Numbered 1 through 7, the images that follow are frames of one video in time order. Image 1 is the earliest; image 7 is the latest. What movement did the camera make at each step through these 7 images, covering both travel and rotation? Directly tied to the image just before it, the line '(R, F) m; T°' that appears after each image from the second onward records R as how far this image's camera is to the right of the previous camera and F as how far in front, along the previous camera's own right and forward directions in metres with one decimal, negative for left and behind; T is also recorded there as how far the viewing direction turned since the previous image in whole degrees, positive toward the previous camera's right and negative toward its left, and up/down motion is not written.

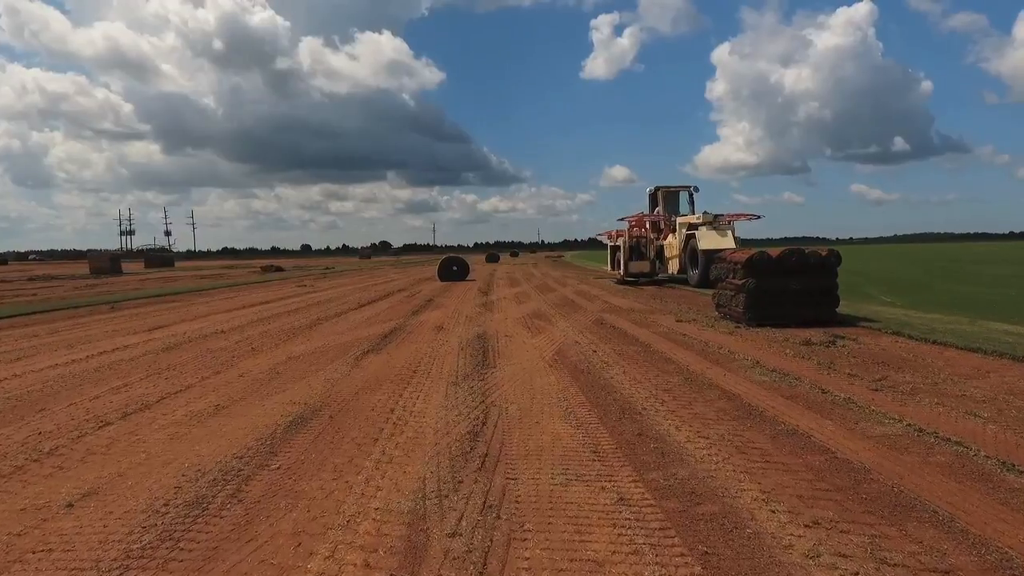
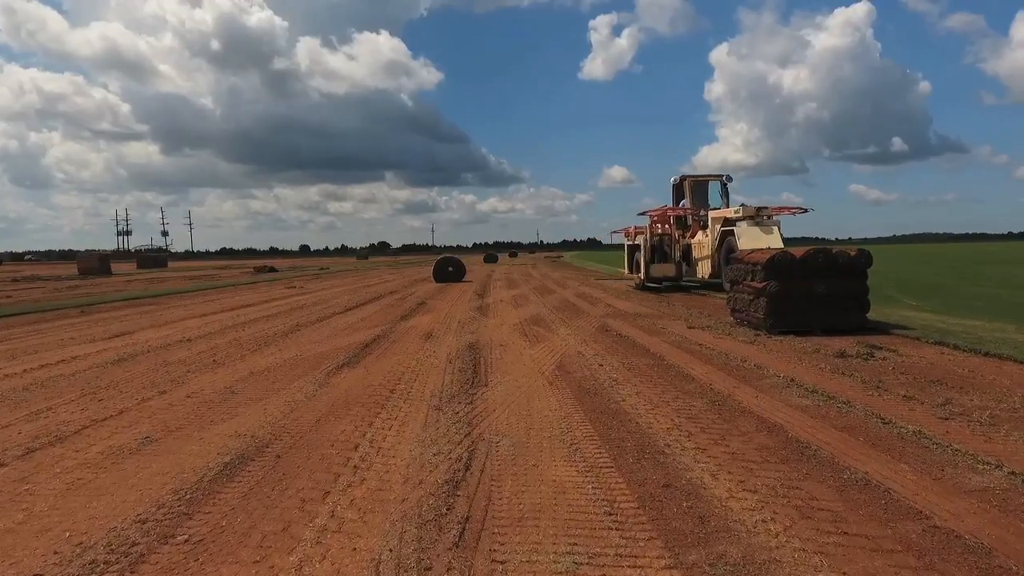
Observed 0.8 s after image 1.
(+0.1, +1.2) m; 0°
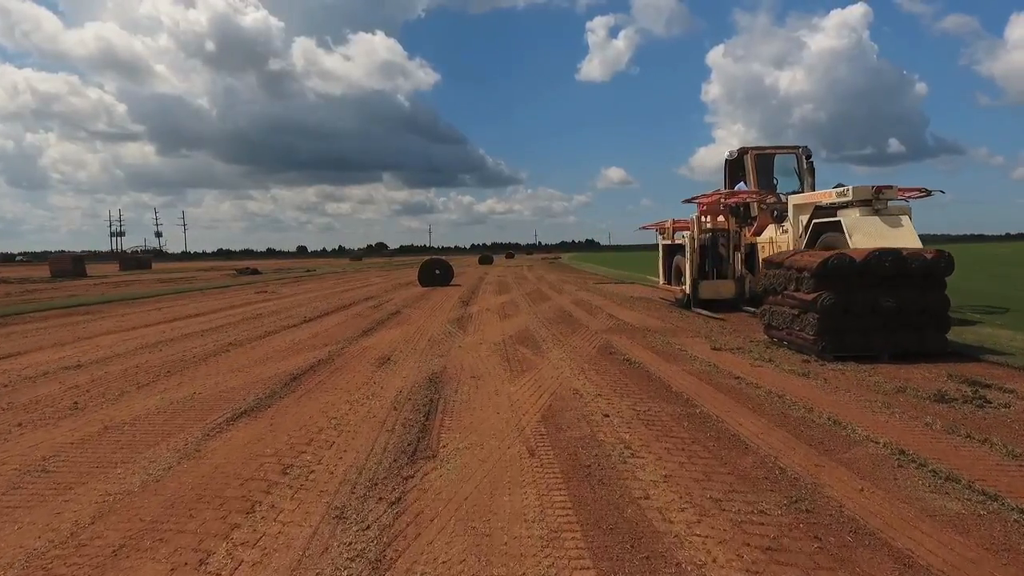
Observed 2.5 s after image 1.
(+0.3, +2.5) m; 0°
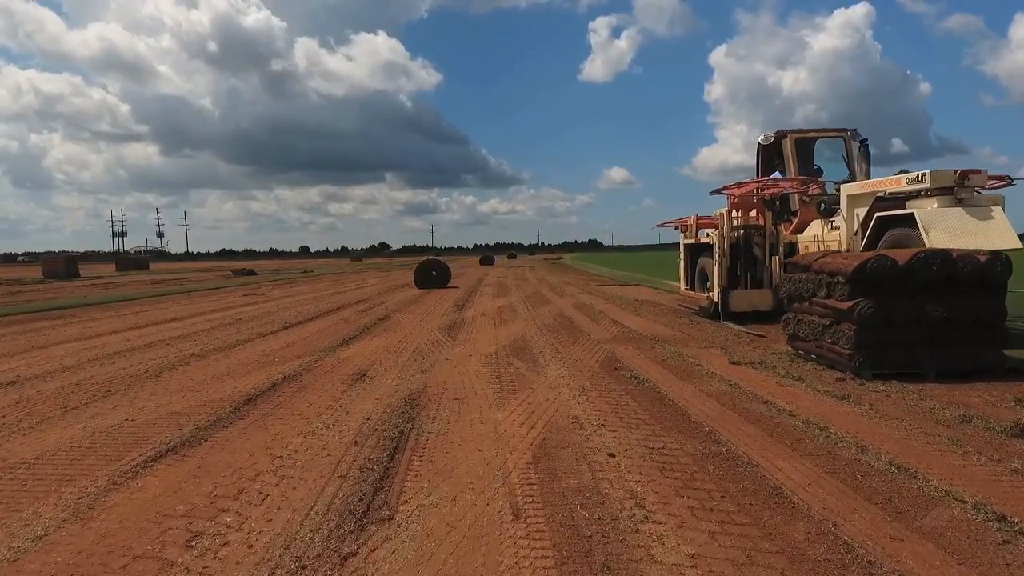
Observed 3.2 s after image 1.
(+0.1, +1.1) m; 0°
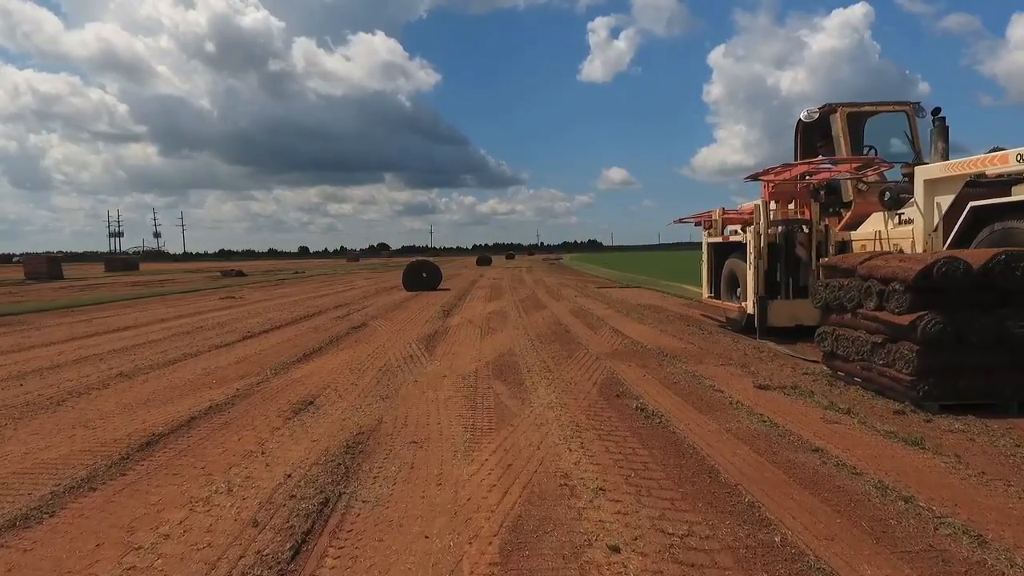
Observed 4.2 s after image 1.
(+0.2, +1.5) m; 0°
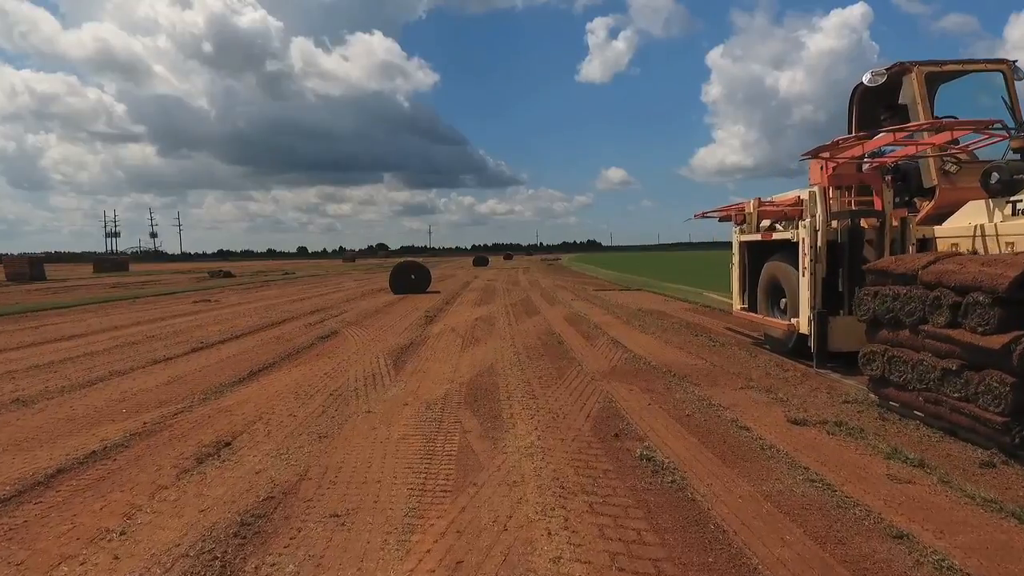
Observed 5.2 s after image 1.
(+0.2, +1.5) m; 0°
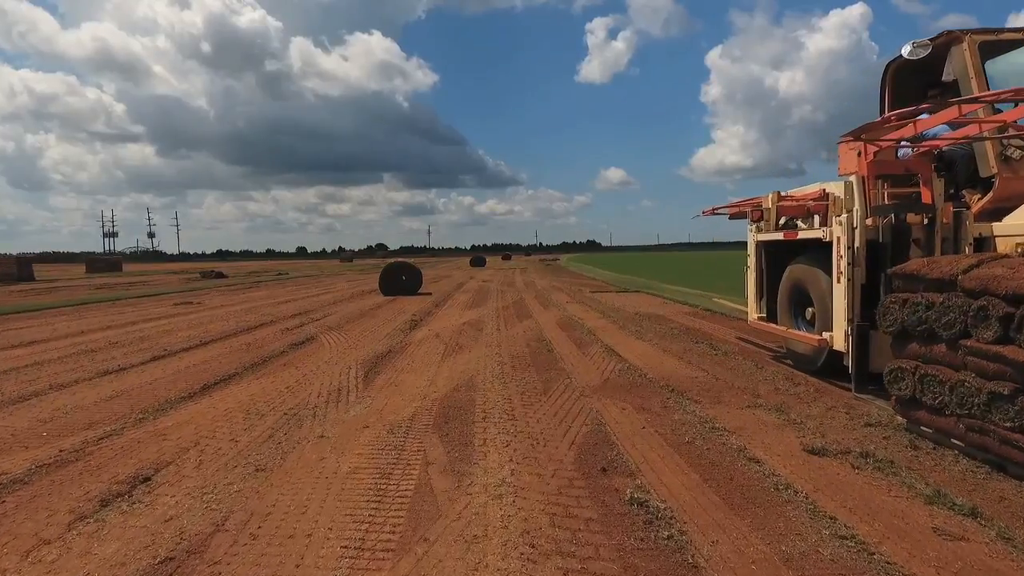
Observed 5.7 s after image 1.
(+0.2, +0.8) m; 0°
